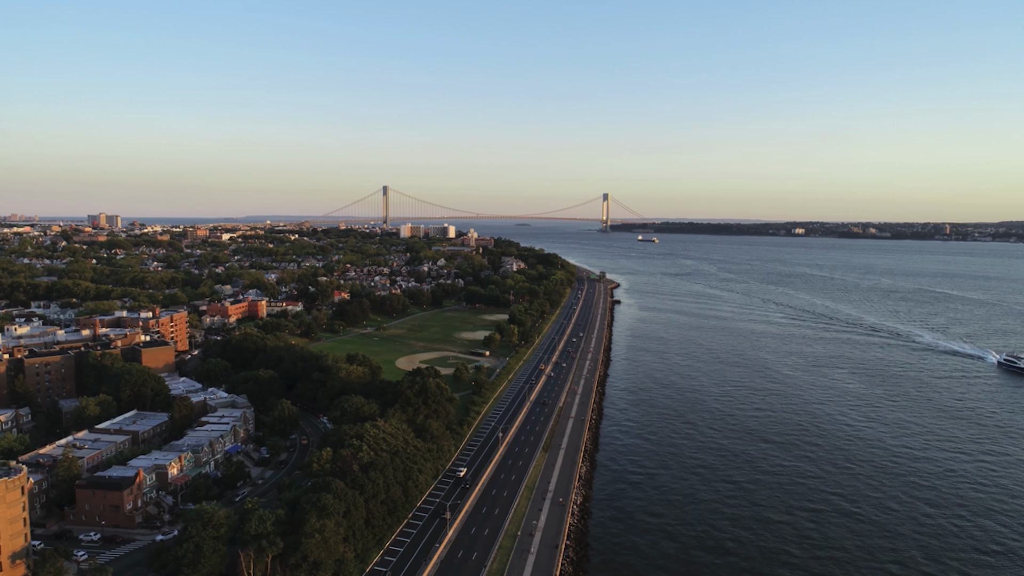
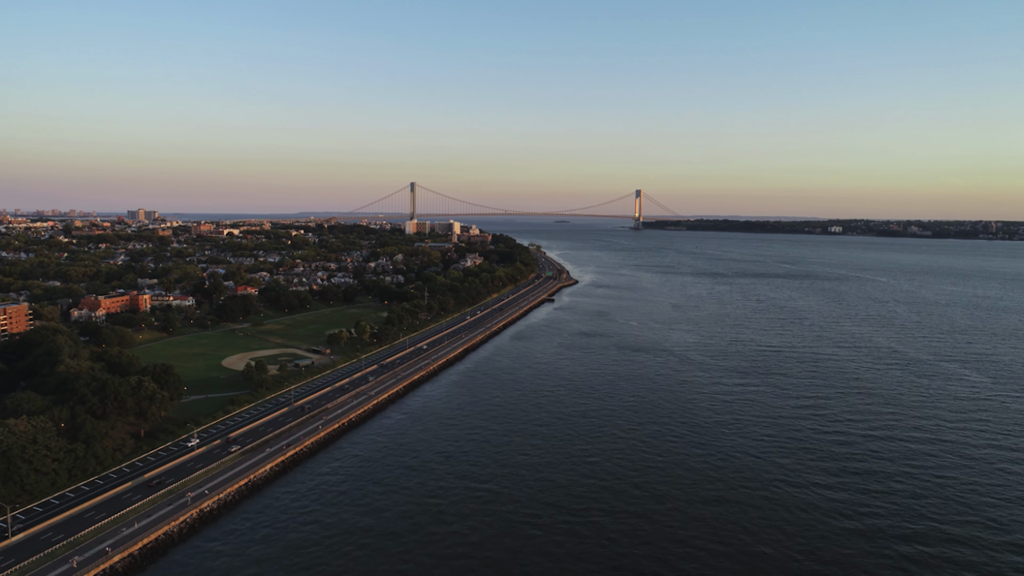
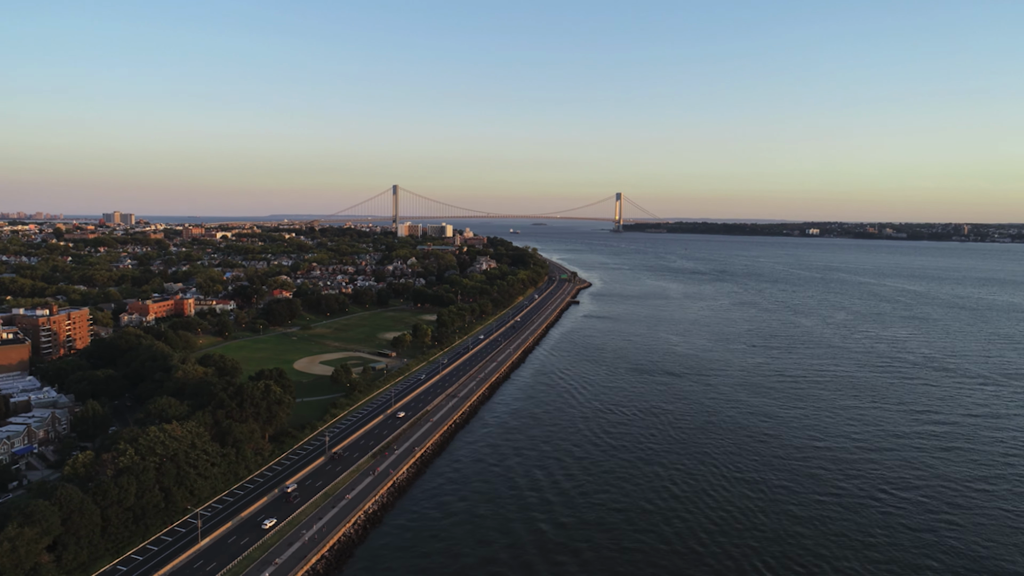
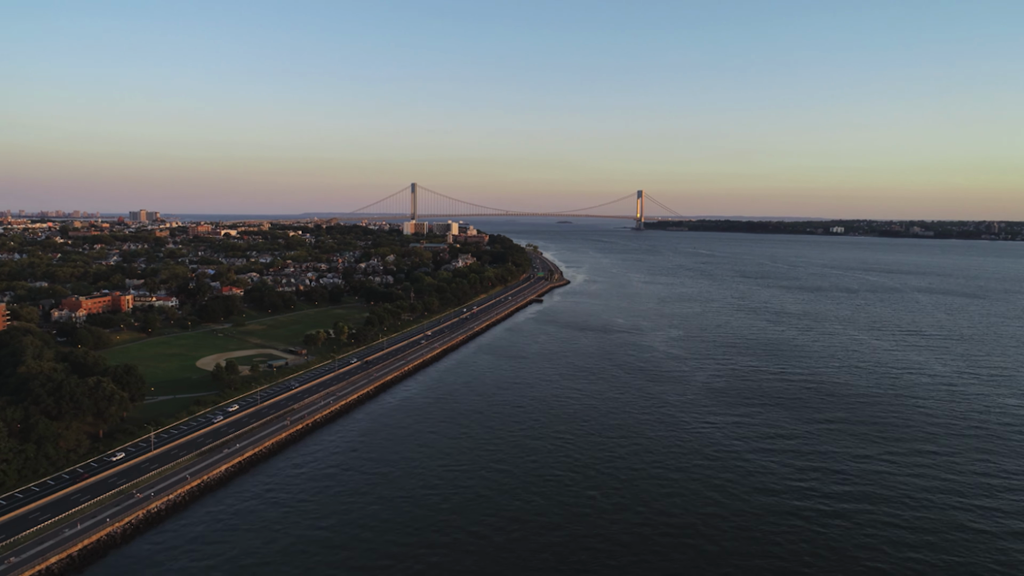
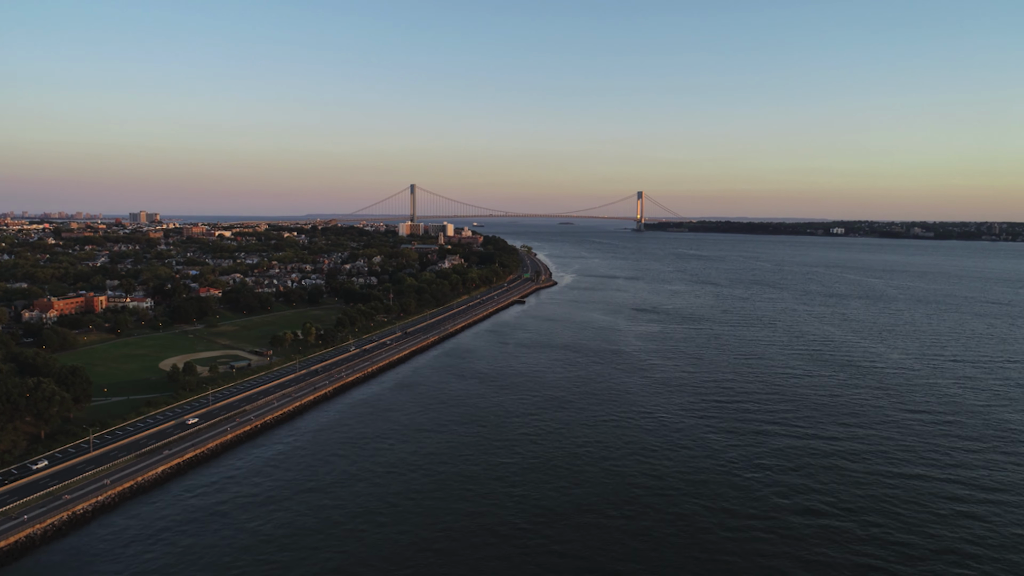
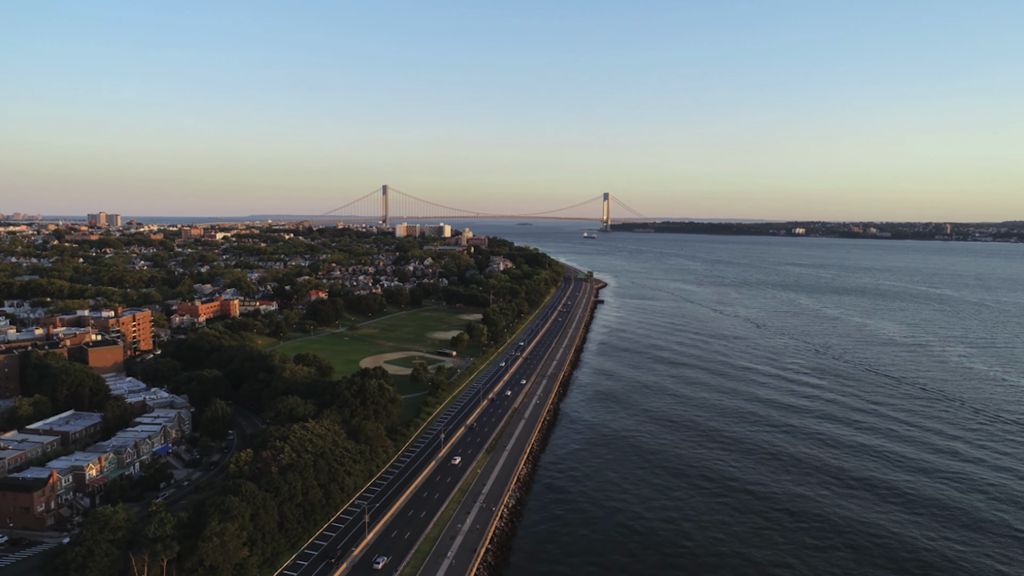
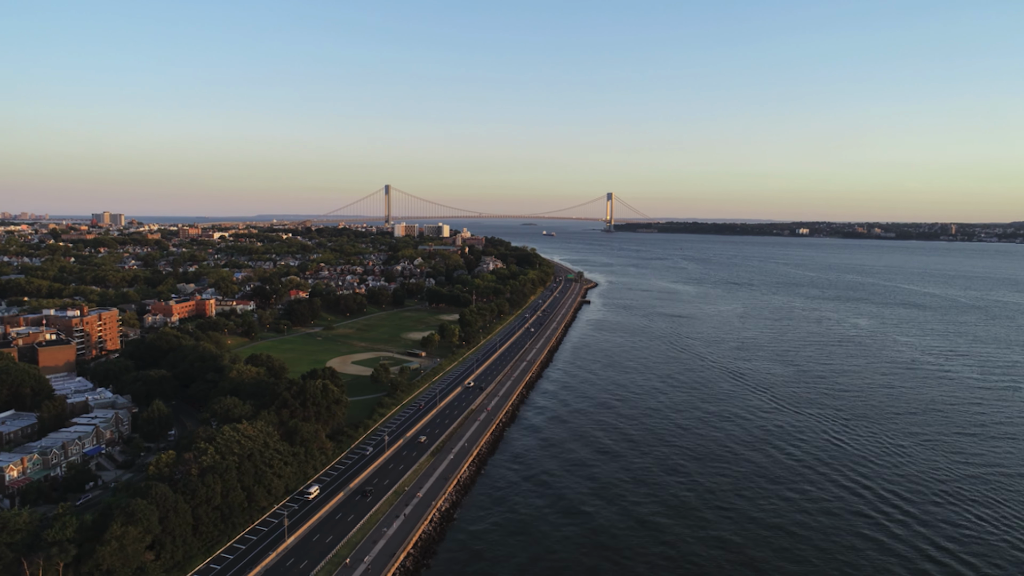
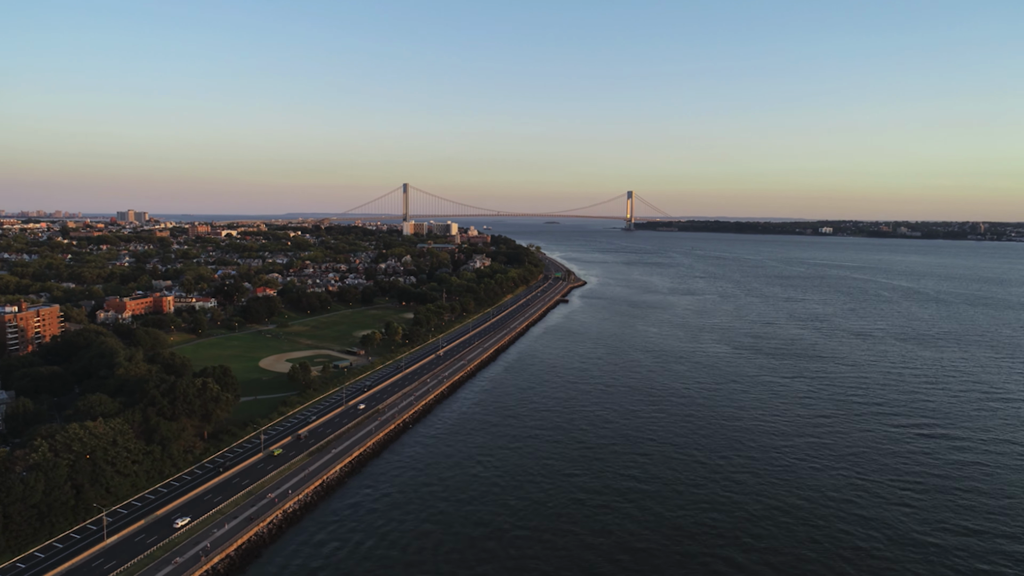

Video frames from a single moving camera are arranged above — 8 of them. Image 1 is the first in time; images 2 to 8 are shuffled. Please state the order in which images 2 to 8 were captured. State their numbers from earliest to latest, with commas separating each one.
6, 7, 3, 8, 2, 4, 5
